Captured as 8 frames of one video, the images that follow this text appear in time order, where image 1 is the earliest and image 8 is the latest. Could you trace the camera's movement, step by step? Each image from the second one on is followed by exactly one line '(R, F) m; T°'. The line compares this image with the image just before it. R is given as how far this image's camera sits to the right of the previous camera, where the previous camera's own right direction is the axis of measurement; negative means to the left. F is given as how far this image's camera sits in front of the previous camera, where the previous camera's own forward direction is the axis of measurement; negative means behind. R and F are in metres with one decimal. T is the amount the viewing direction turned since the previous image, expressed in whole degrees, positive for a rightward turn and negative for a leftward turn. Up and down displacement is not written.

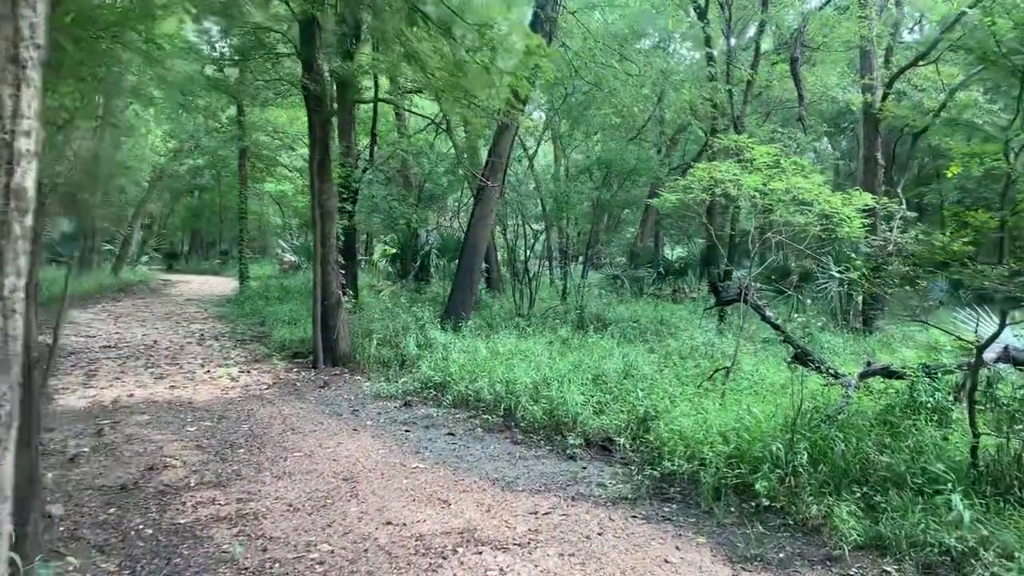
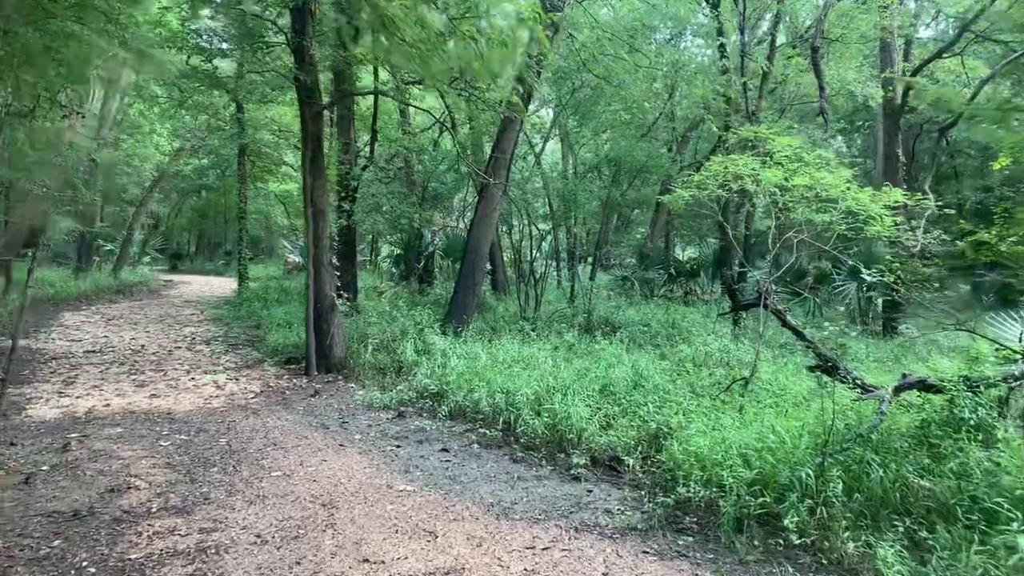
(+0.1, +0.4) m; -1°
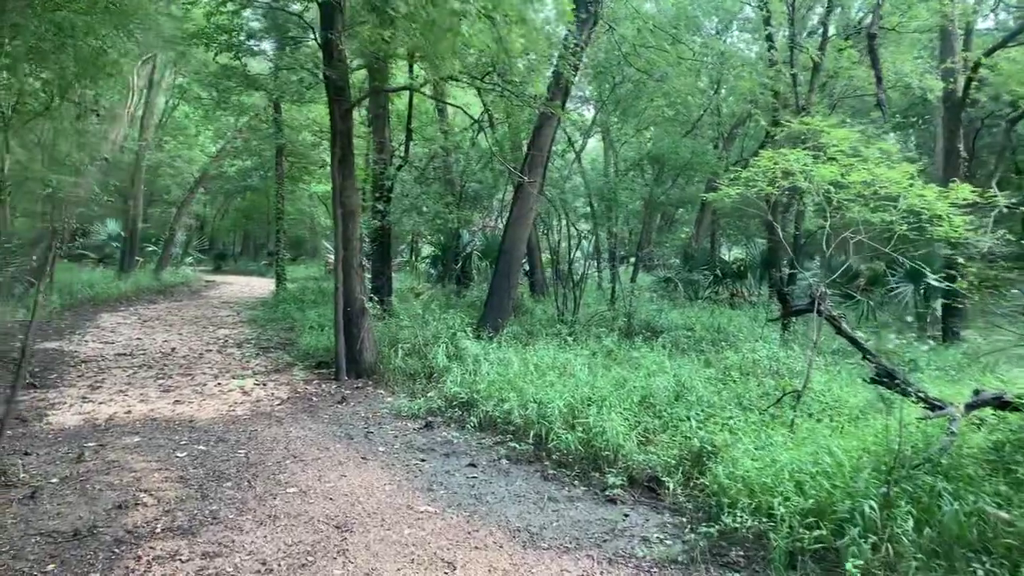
(+0.1, +0.3) m; -3°
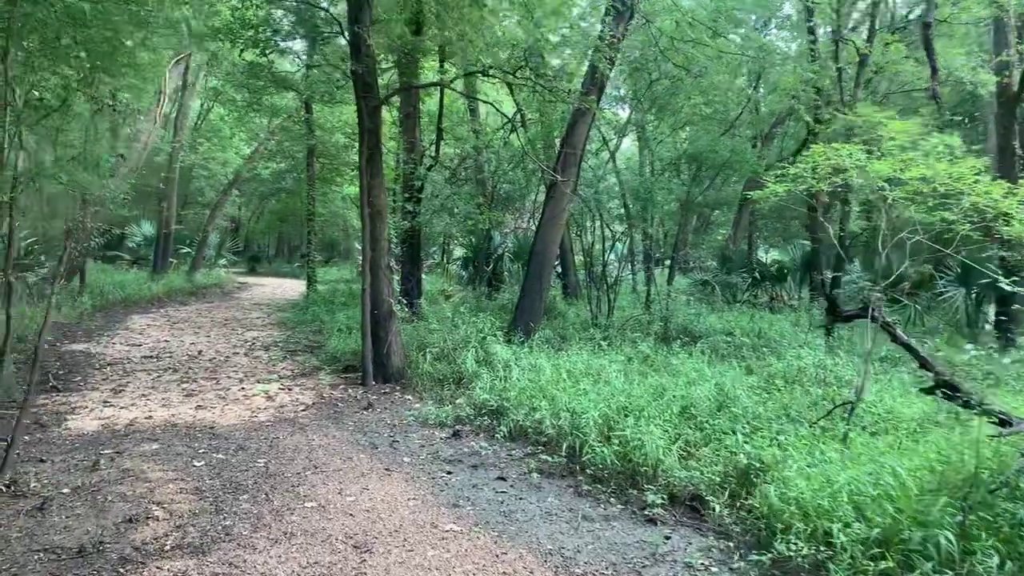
(0.0, +0.3) m; -2°
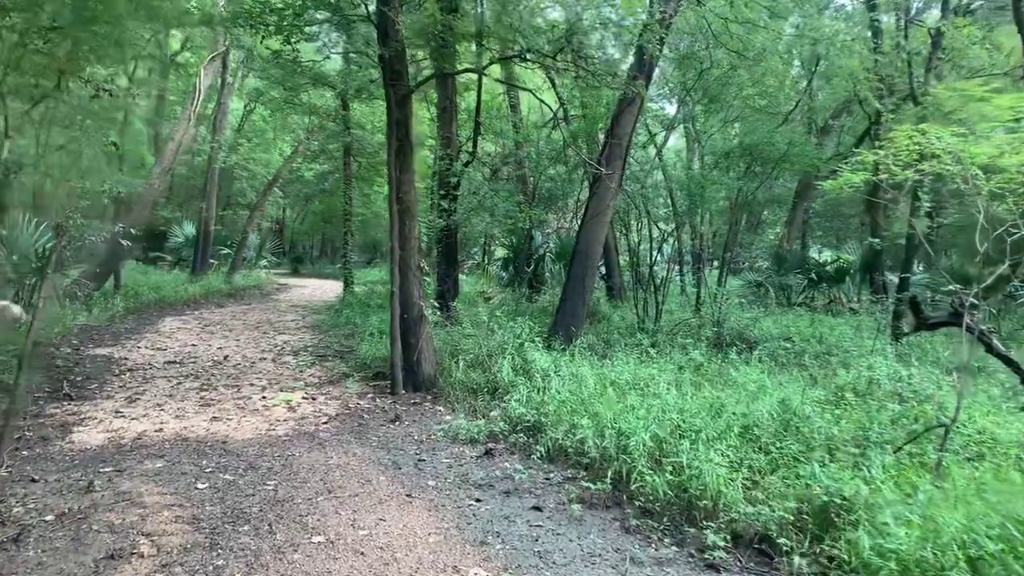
(0.0, +0.5) m; -3°
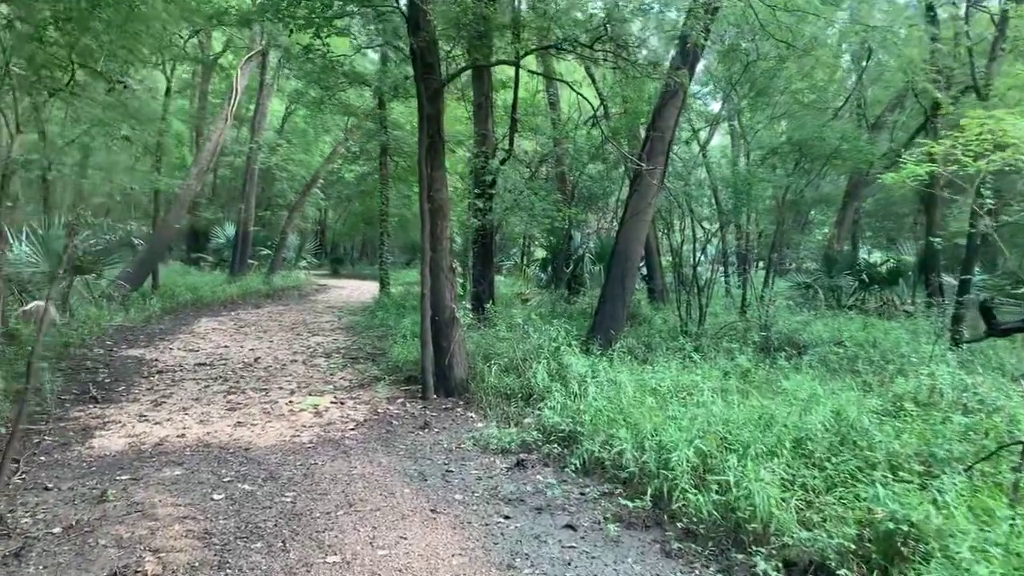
(0.0, +0.3) m; -3°
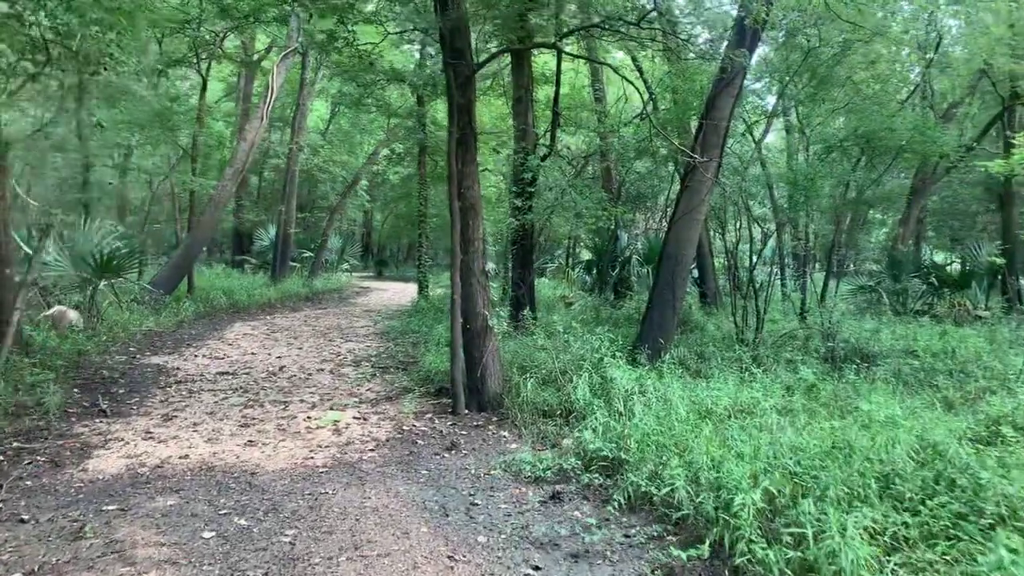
(+0.1, +0.6) m; -3°
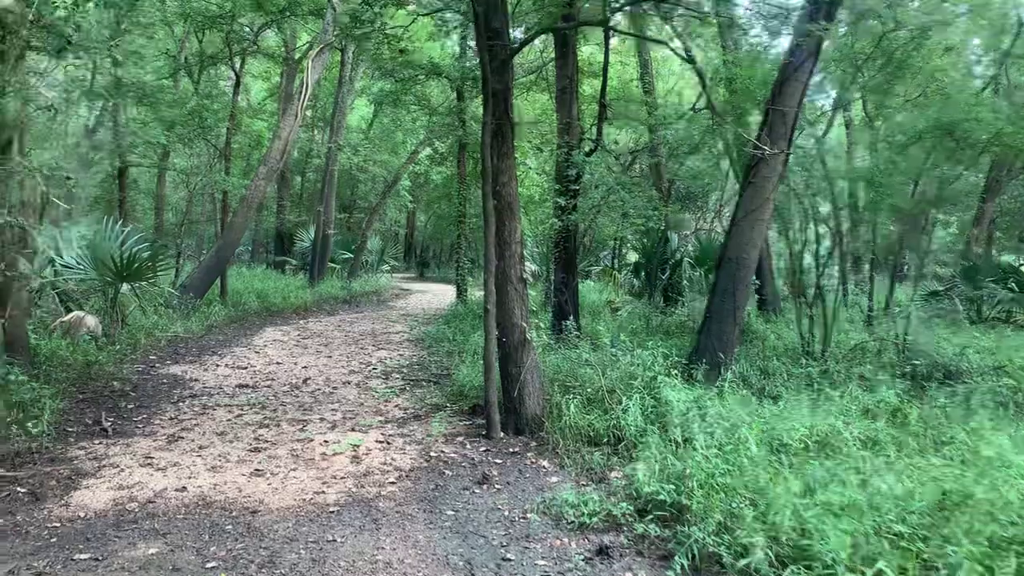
(0.0, +0.6) m; -3°
